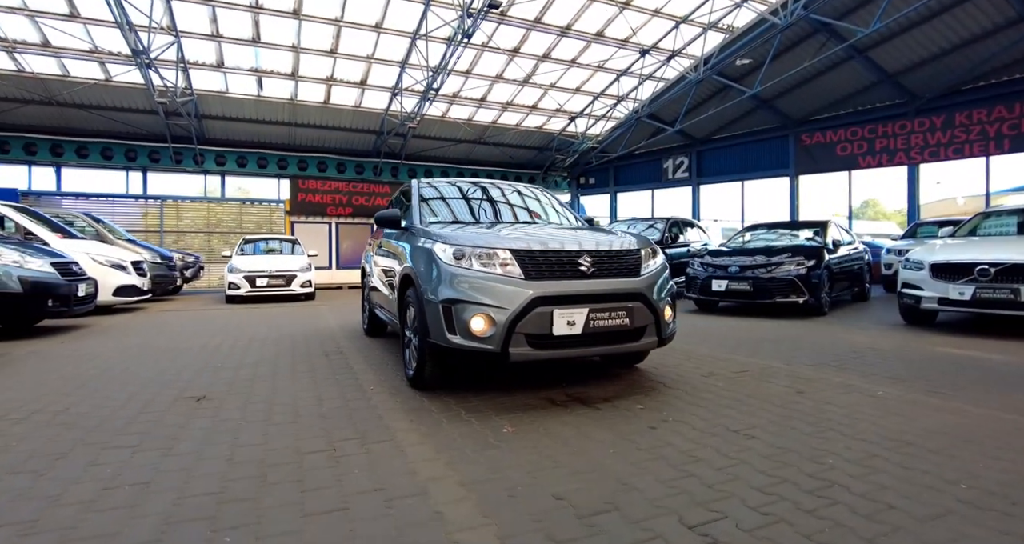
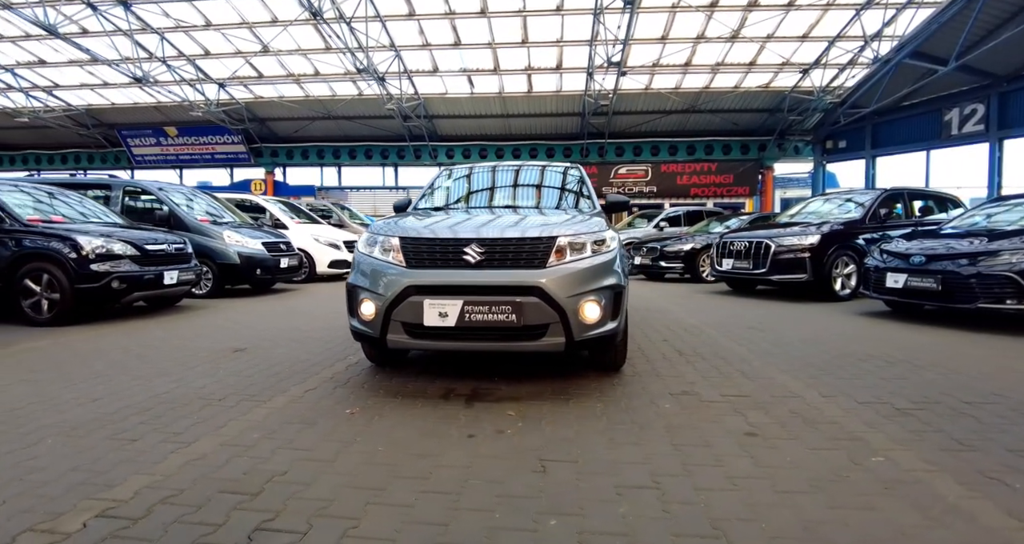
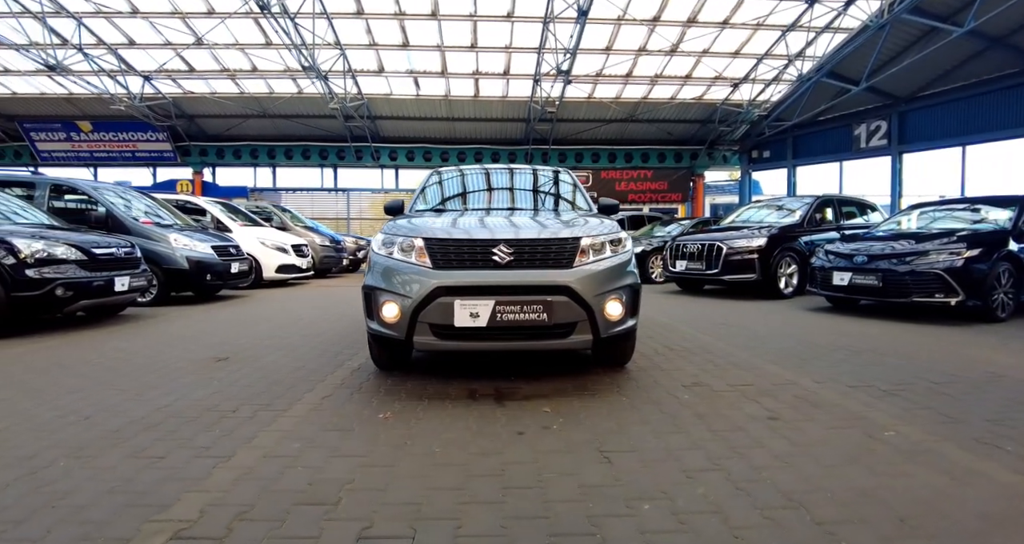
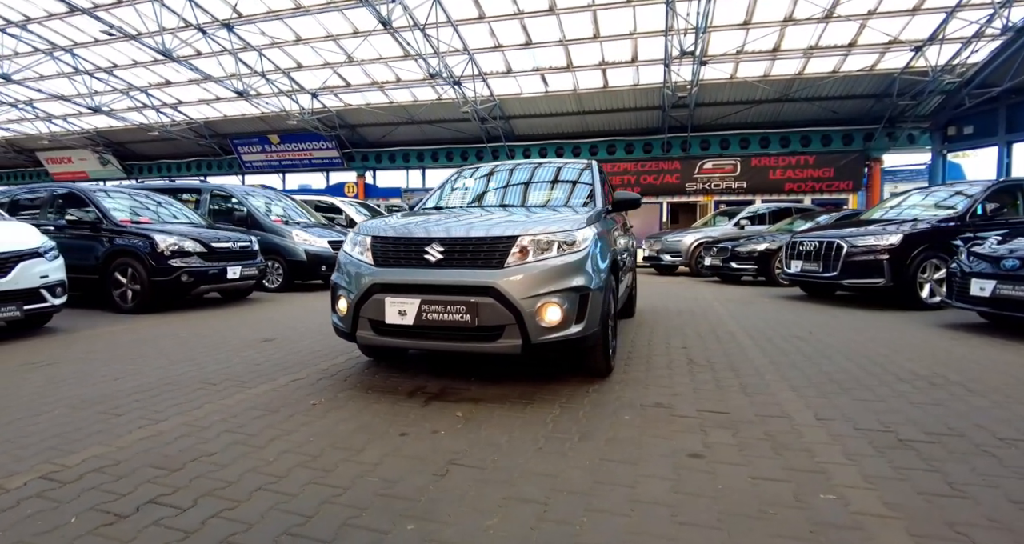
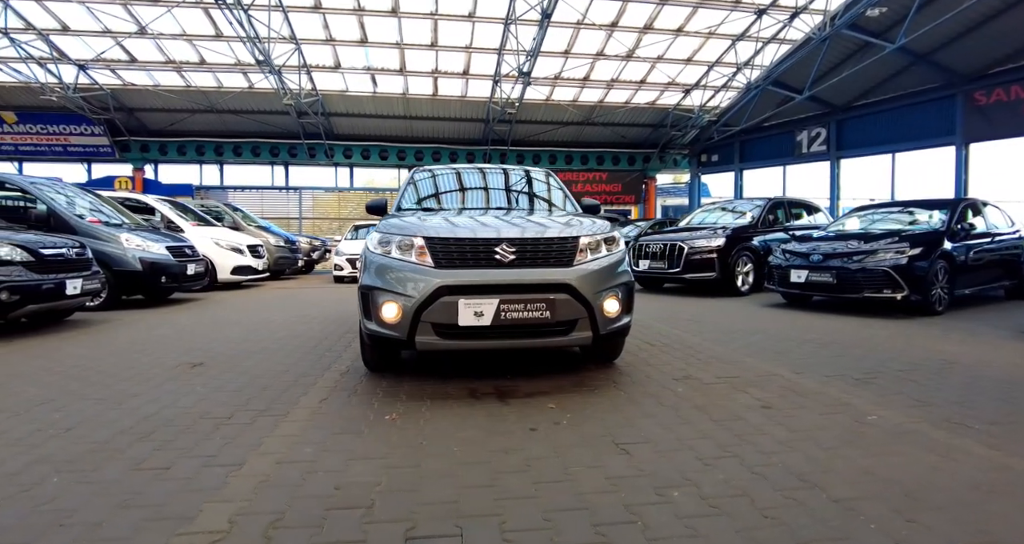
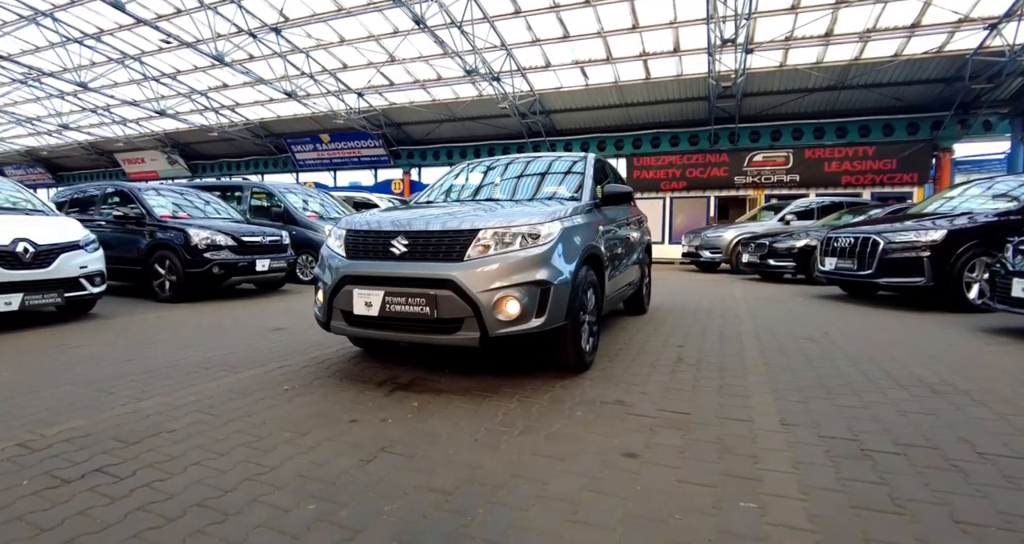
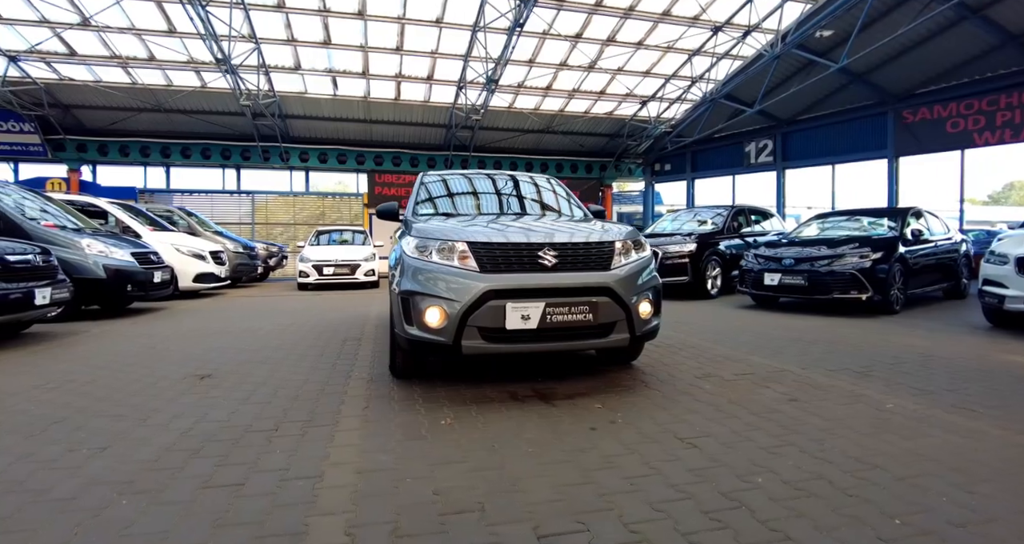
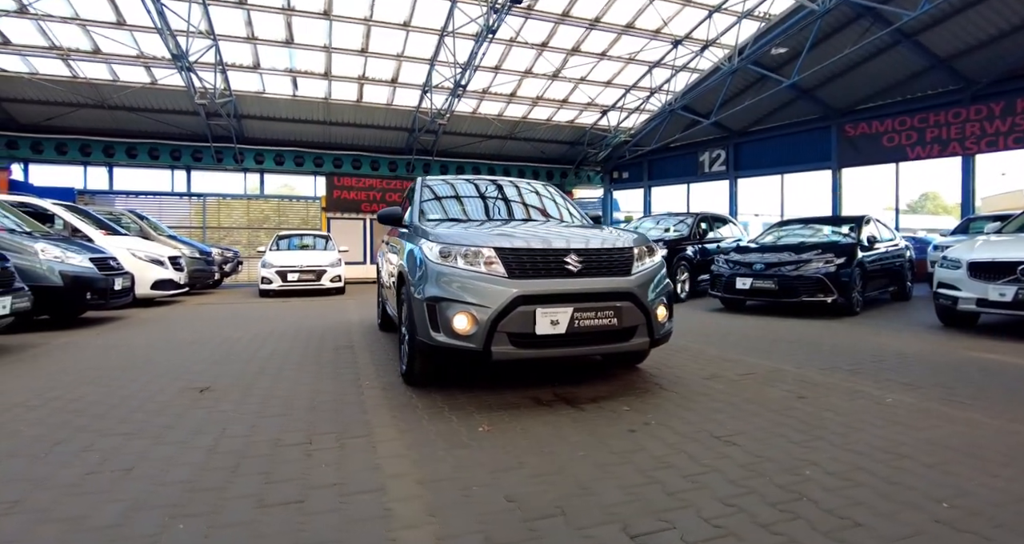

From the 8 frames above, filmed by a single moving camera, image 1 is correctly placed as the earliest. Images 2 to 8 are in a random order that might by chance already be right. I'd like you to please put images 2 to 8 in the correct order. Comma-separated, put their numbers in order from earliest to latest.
8, 7, 5, 3, 2, 4, 6
